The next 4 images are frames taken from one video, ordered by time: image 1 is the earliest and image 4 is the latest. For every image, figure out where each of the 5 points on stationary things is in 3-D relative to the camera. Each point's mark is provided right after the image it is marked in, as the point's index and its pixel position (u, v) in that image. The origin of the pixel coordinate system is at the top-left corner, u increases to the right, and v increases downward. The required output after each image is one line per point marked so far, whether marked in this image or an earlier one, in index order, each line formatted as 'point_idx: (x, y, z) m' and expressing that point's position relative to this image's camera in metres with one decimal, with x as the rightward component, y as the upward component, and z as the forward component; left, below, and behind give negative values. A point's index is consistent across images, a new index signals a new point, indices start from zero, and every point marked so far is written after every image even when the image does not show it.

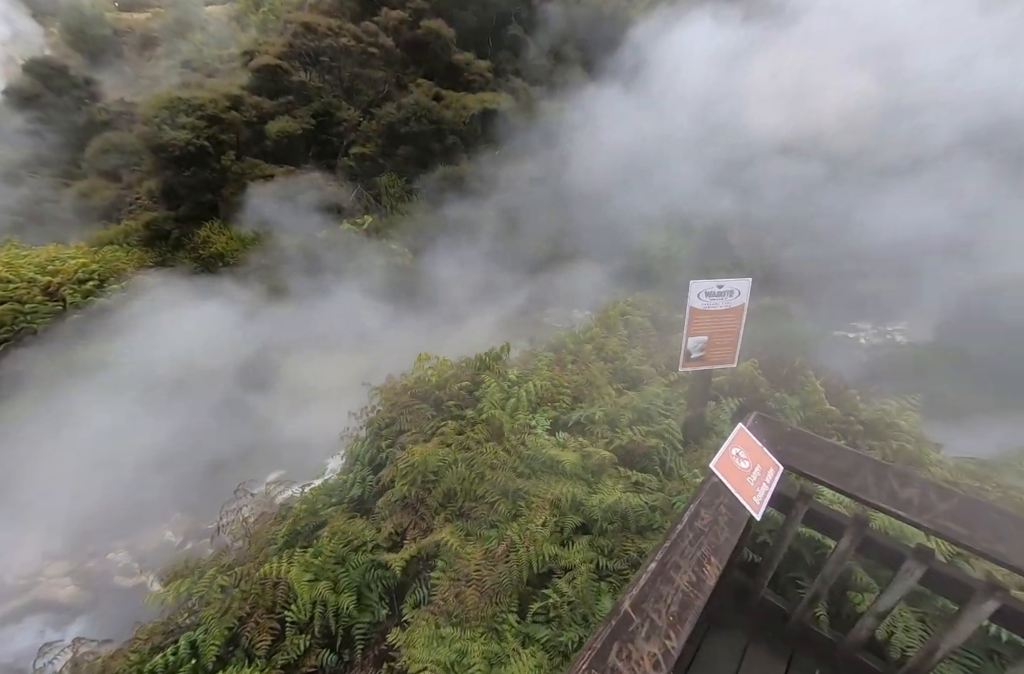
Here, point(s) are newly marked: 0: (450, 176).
0: (-0.9, +2.8, +8.3) m
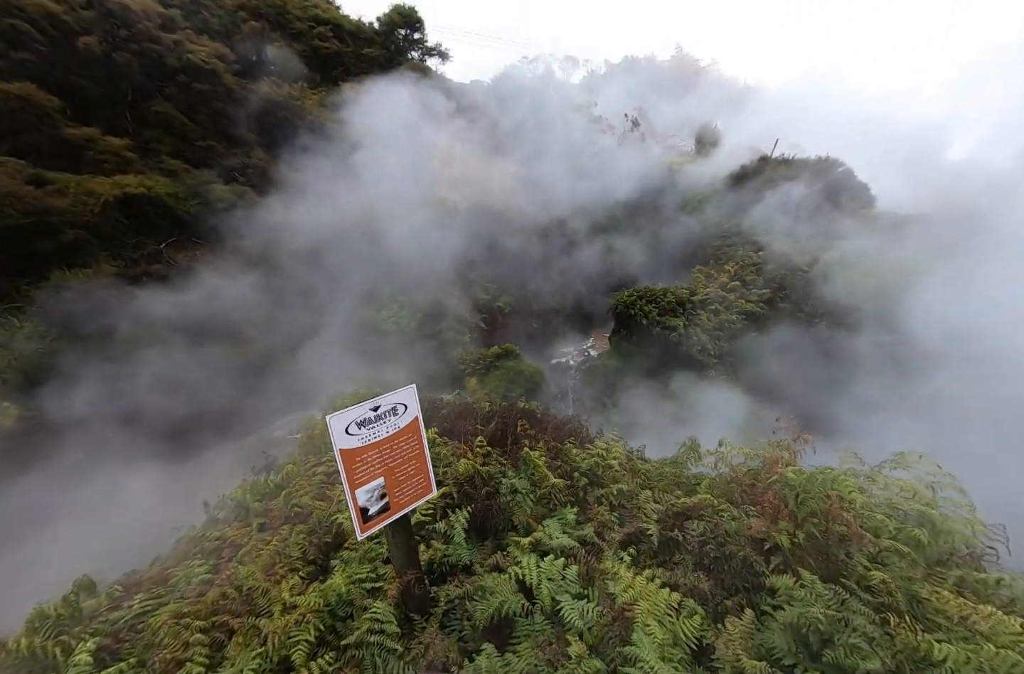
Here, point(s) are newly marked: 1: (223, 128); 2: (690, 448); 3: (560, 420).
0: (-5.7, +0.7, +6.1) m
1: (-4.9, +3.6, +7.8) m
2: (+1.6, -1.0, +4.0) m
3: (+0.5, -0.9, +4.9) m
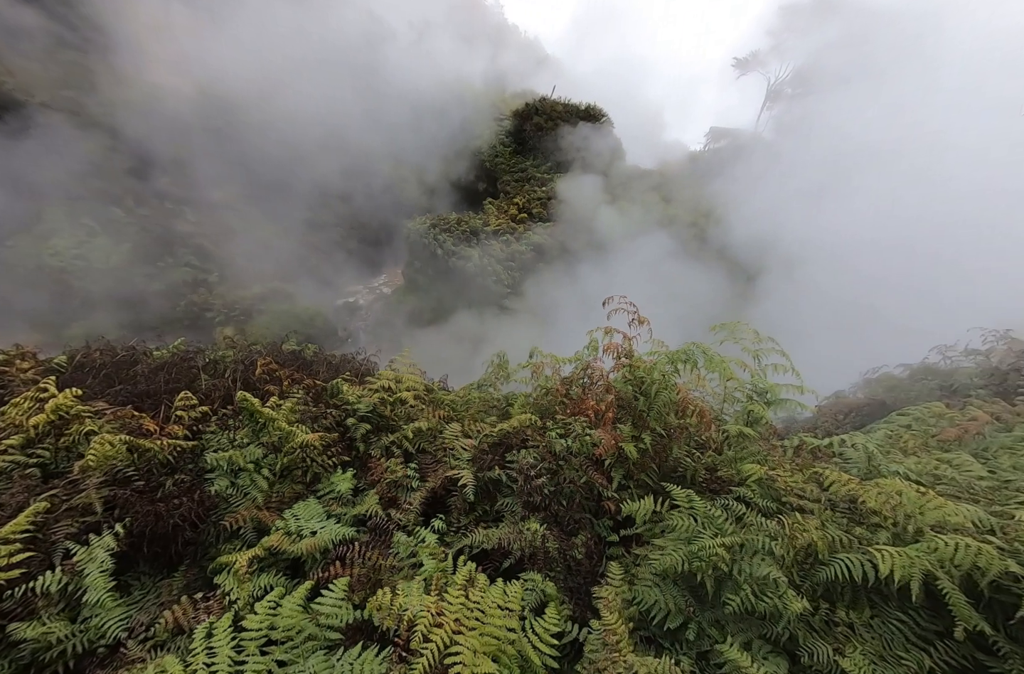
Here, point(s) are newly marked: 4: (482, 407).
0: (-7.7, +0.7, +2.3) m
1: (-7.9, +3.8, +3.7) m
2: (-0.1, -0.2, +3.6) m
3: (-1.5, -0.2, +3.9) m
4: (-0.2, -0.5, +3.2) m
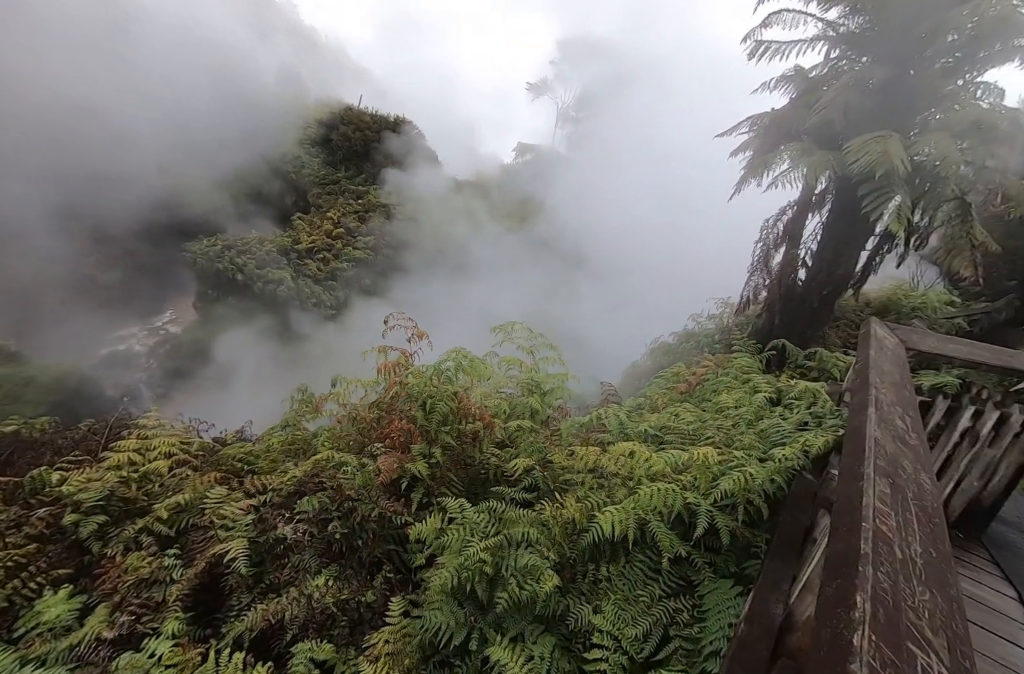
0: (-8.2, -0.6, -0.6) m
1: (-9.4, +2.3, +0.6) m
2: (-1.5, -0.5, +3.2) m
3: (-2.9, -0.6, +3.1) m
4: (-1.4, -0.7, +2.8) m
